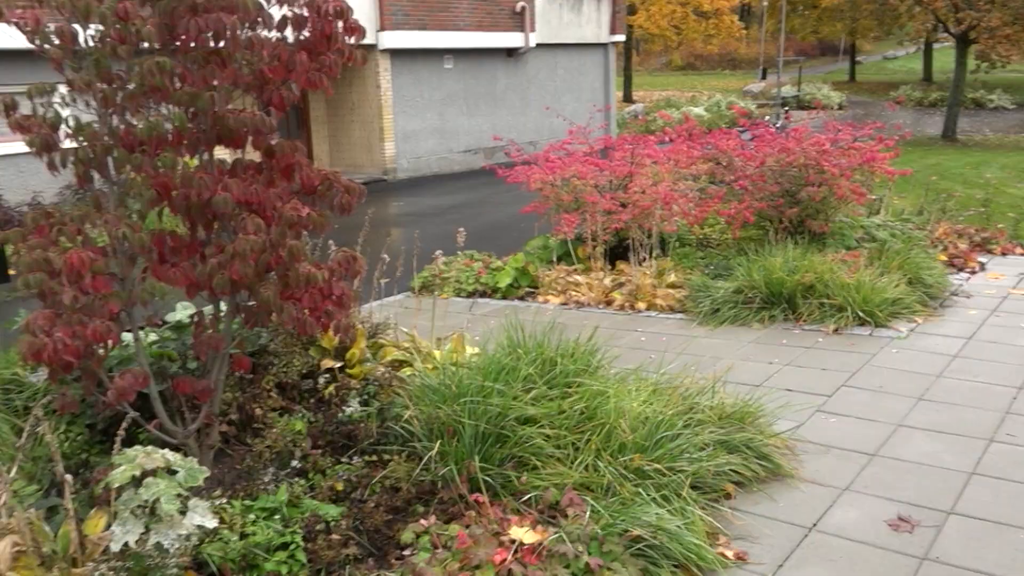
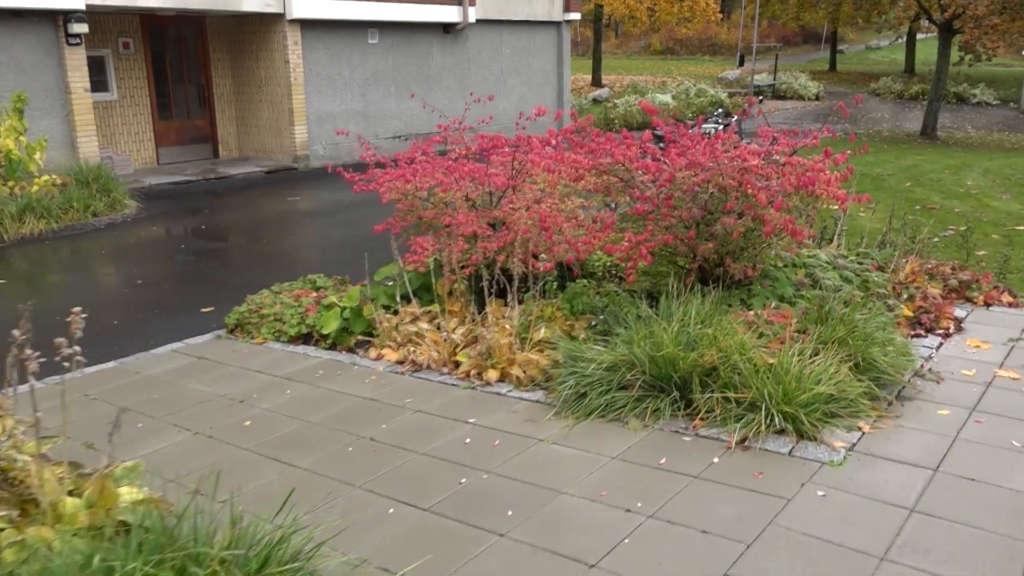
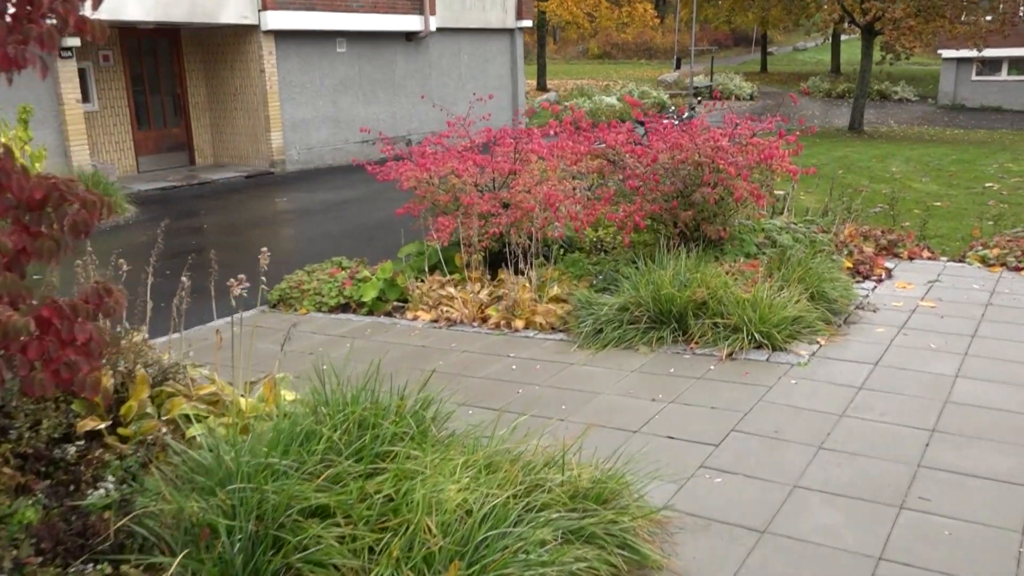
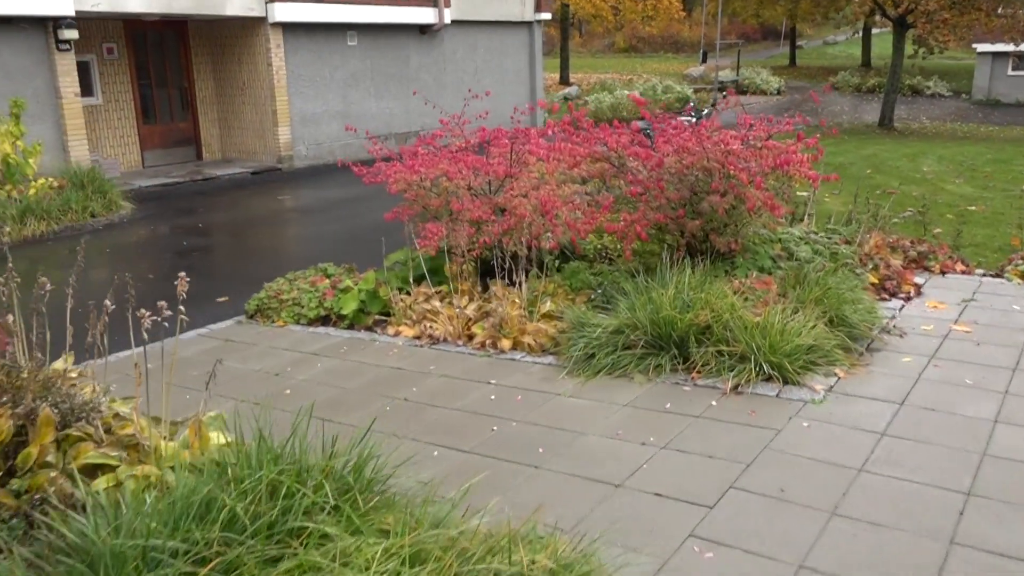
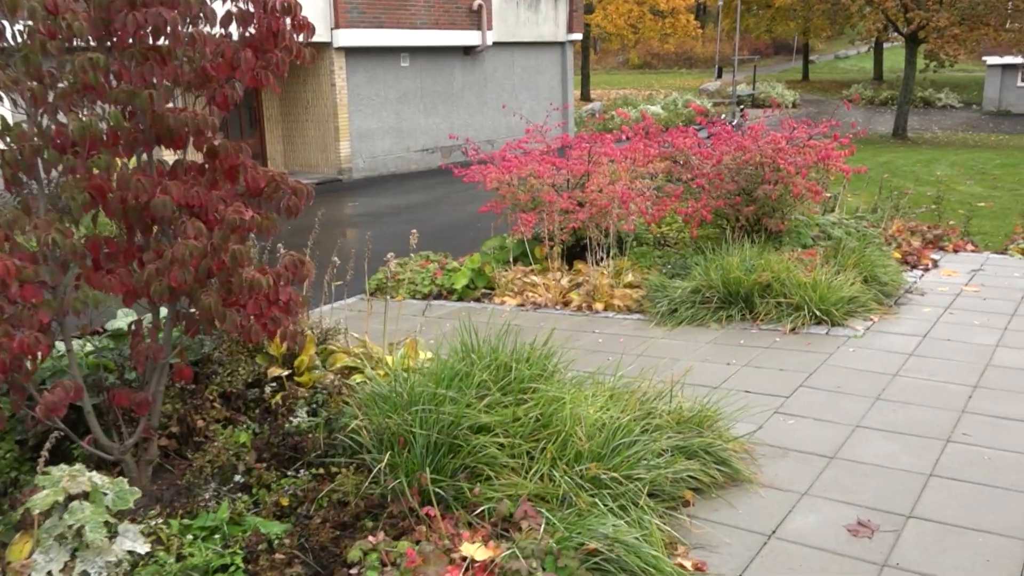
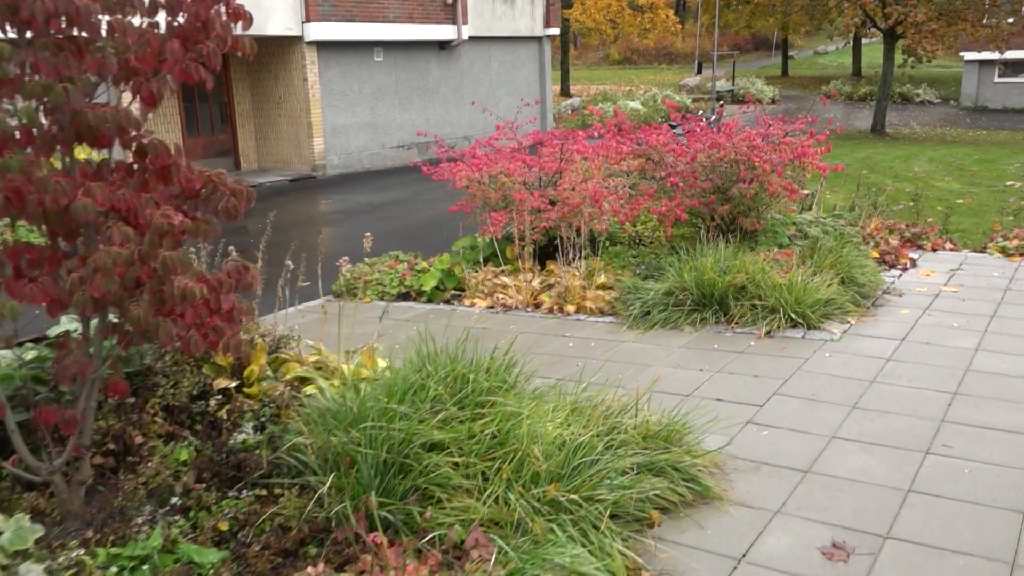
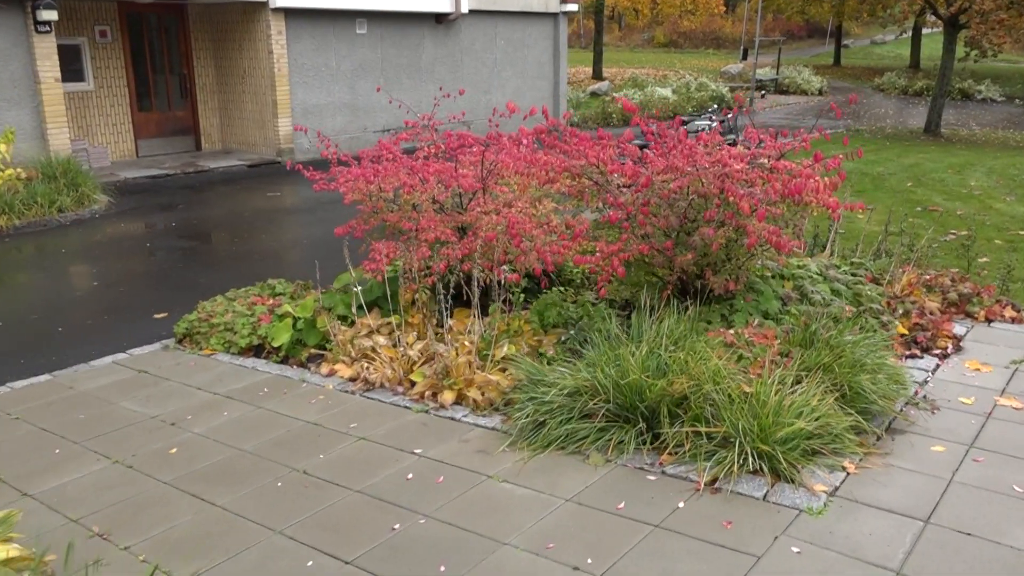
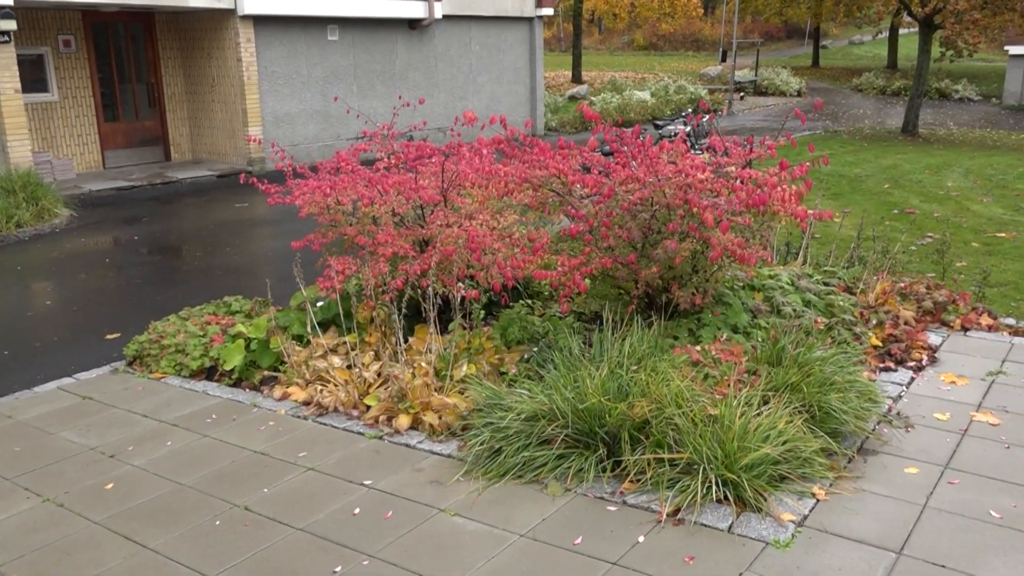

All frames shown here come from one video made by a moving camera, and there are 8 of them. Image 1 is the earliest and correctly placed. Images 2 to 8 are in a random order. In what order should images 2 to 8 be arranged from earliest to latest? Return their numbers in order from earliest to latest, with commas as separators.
5, 6, 3, 4, 2, 7, 8
